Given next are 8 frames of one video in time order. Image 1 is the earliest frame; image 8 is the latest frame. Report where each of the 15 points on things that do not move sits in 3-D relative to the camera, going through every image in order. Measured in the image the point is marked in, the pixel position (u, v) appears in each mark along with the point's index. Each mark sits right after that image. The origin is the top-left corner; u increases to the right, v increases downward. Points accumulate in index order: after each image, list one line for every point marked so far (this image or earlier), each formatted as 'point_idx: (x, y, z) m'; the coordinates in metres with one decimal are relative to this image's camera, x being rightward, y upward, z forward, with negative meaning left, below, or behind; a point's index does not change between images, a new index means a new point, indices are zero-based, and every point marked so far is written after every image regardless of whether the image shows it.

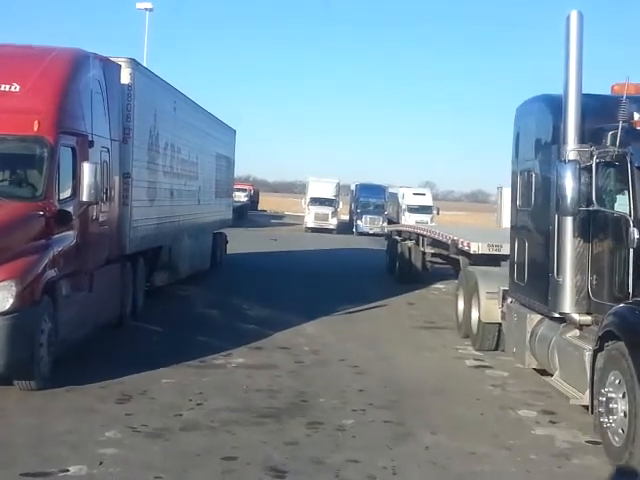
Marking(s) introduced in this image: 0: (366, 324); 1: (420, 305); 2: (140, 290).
0: (+0.6, -1.0, +16.7) m
1: (+1.4, -1.0, +19.3) m
2: (-2.2, -0.6, +16.3) m
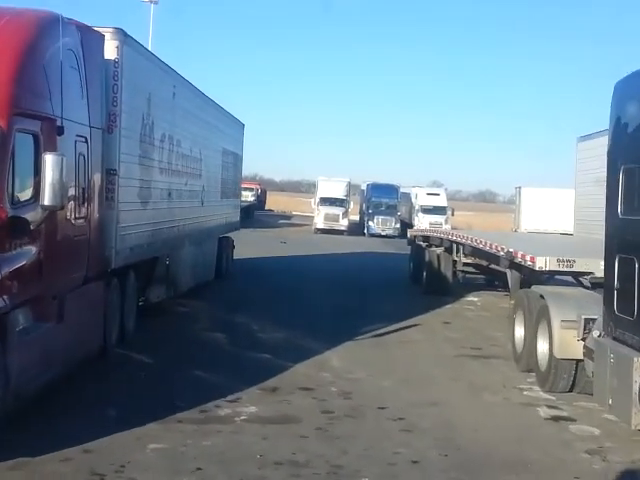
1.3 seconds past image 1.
0: (+0.8, -1.1, +14.0) m
1: (+1.7, -1.1, +16.6) m
2: (-1.9, -0.7, +13.6) m
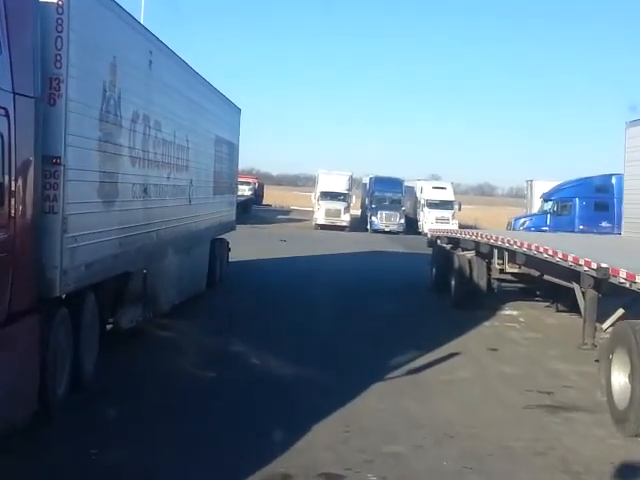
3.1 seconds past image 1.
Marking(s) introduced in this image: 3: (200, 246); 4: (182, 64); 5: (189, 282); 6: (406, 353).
0: (+1.0, -1.2, +10.6) m
1: (+1.9, -1.2, +13.2) m
2: (-1.8, -0.8, +10.2) m
3: (-1.6, -0.1, +17.9) m
4: (-1.5, +1.9, +14.8) m
5: (-1.6, -0.5, +16.6) m
6: (+0.9, -1.1, +13.7) m
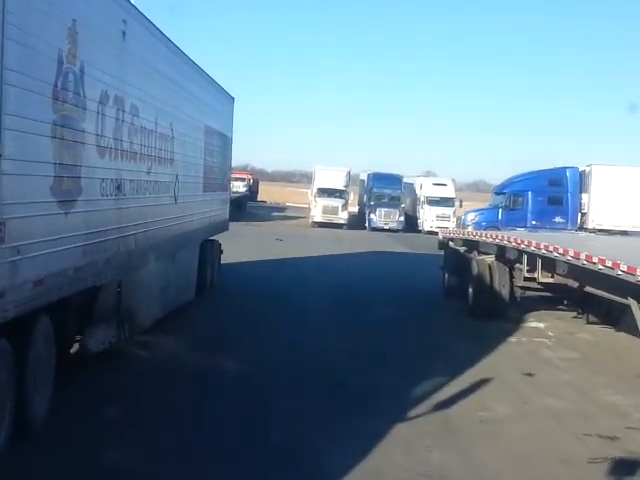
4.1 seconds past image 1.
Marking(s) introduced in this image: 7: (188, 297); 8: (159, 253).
0: (+1.1, -1.3, +8.5) m
1: (+1.9, -1.2, +11.1) m
2: (-1.7, -0.9, +8.1) m
3: (-1.6, -0.1, +15.8) m
4: (-1.5, +1.9, +12.7) m
5: (-1.6, -0.6, +14.5) m
6: (+0.9, -1.2, +11.6) m
7: (-1.6, -0.7, +16.4) m
8: (-1.5, -0.1, +12.9) m
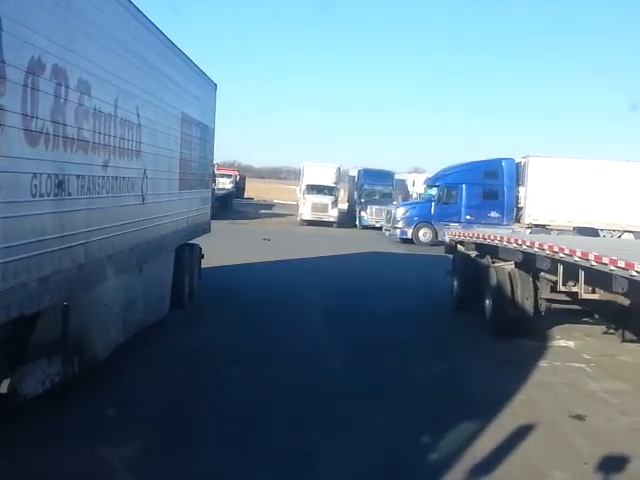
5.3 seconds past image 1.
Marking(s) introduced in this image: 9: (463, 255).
0: (+1.1, -1.4, +6.2) m
1: (+1.9, -1.3, +8.8) m
2: (-1.7, -1.0, +5.8) m
3: (-1.6, -0.2, +13.5) m
4: (-1.5, +1.8, +10.4) m
5: (-1.6, -0.6, +12.2) m
6: (+0.9, -1.3, +9.3) m
7: (-1.7, -0.8, +14.1) m
8: (-1.6, -0.2, +10.6) m
9: (+1.9, -0.2, +18.2) m
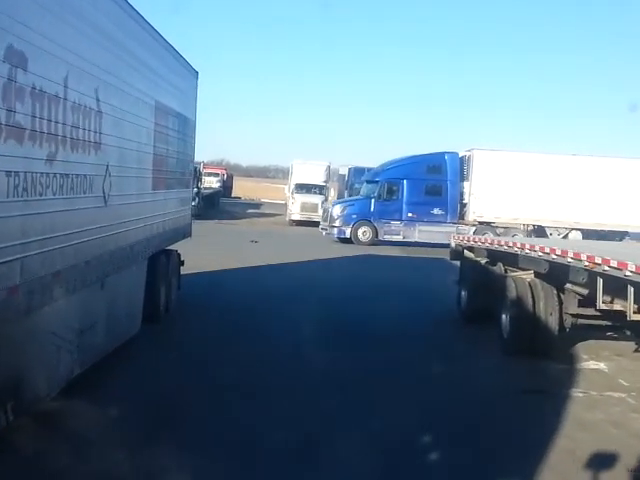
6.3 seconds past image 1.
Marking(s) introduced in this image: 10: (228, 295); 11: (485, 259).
0: (+1.1, -1.4, +4.4) m
1: (+1.9, -1.3, +7.0) m
2: (-1.6, -1.0, +3.9) m
3: (-1.7, -0.2, +11.6) m
4: (-1.5, +1.7, +8.5) m
5: (-1.6, -0.7, +10.3) m
6: (+0.9, -1.3, +7.5) m
7: (-1.7, -0.8, +12.2) m
8: (-1.6, -0.3, +8.7) m
9: (+1.8, -0.3, +16.3) m
10: (-1.4, -0.8, +19.8) m
11: (+2.0, -0.2, +16.4) m
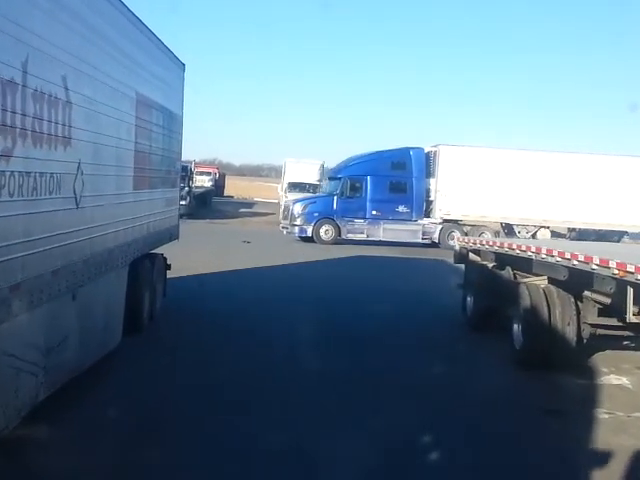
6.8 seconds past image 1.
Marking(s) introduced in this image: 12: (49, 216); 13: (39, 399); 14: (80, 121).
0: (+1.1, -1.5, +3.3) m
1: (+1.9, -1.4, +5.9) m
2: (-1.6, -1.1, +2.8) m
3: (-1.7, -0.3, +10.5) m
4: (-1.5, +1.7, +7.4) m
5: (-1.7, -0.7, +9.2) m
6: (+0.9, -1.4, +6.4) m
7: (-1.7, -0.9, +11.1) m
8: (-1.6, -0.3, +7.7) m
9: (+1.8, -0.3, +15.3) m
10: (-1.5, -0.8, +18.7) m
11: (+1.9, -0.2, +15.3) m
12: (-1.6, +0.1, +8.0) m
13: (-1.7, -1.0, +8.0) m
14: (-1.6, +0.8, +9.0) m
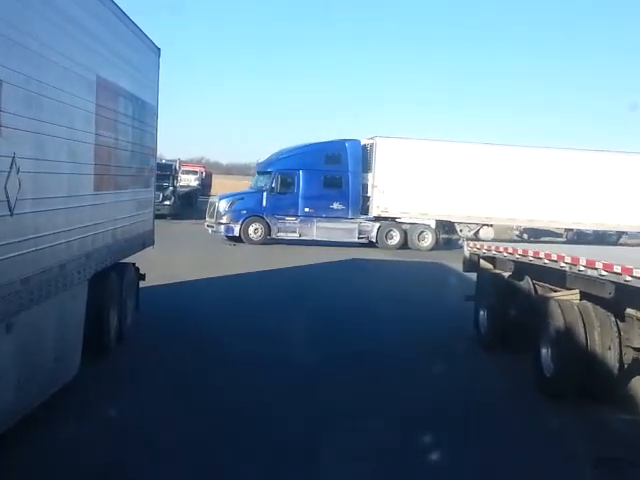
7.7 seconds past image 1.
0: (+1.2, -1.6, +1.5) m
1: (+2.0, -1.5, +4.1) m
2: (-1.6, -1.2, +1.0) m
3: (-1.7, -0.4, +8.7) m
4: (-1.5, +1.6, +5.6) m
5: (-1.7, -0.8, +7.4) m
6: (+0.9, -1.4, +4.6) m
7: (-1.8, -0.9, +9.3) m
8: (-1.6, -0.4, +5.8) m
9: (+1.7, -0.3, +13.5) m
10: (-1.6, -0.9, +16.9) m
11: (+1.9, -0.3, +13.5) m
12: (-1.6, +0.1, +6.1) m
13: (-1.7, -1.1, +6.2) m
14: (-1.6, +0.7, +7.1) m
